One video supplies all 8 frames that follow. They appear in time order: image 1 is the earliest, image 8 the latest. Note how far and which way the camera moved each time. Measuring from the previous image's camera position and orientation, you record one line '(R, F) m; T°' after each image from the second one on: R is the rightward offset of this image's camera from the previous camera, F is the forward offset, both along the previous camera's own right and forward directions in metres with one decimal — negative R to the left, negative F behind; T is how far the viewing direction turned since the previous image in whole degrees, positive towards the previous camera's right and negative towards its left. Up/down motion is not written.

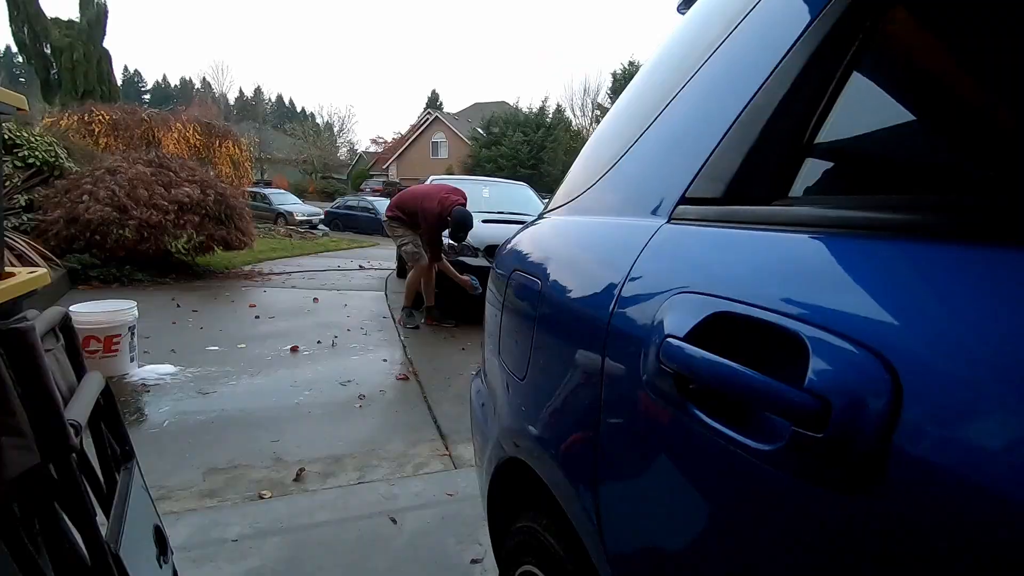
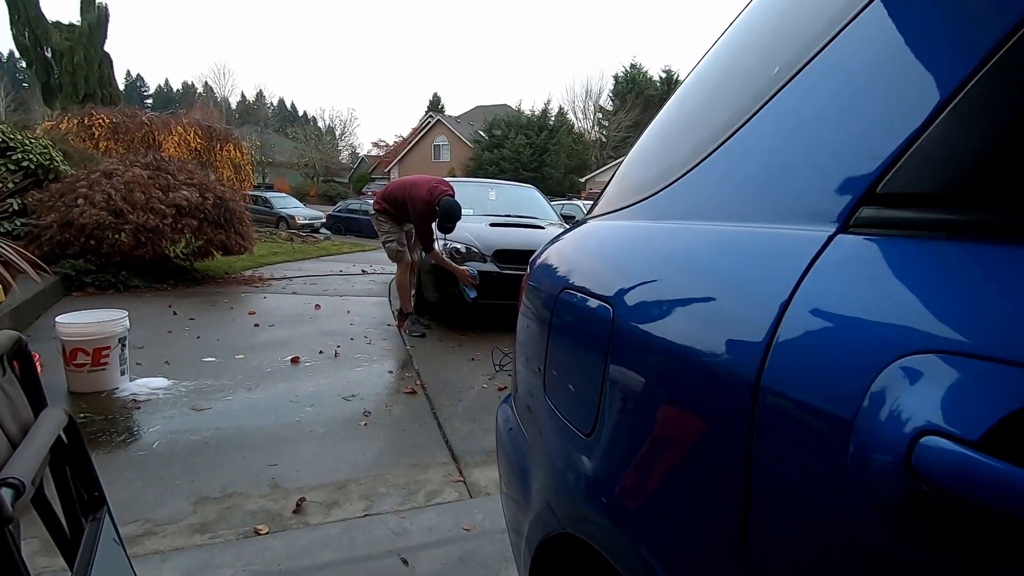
(-0.1, +0.2) m; 0°
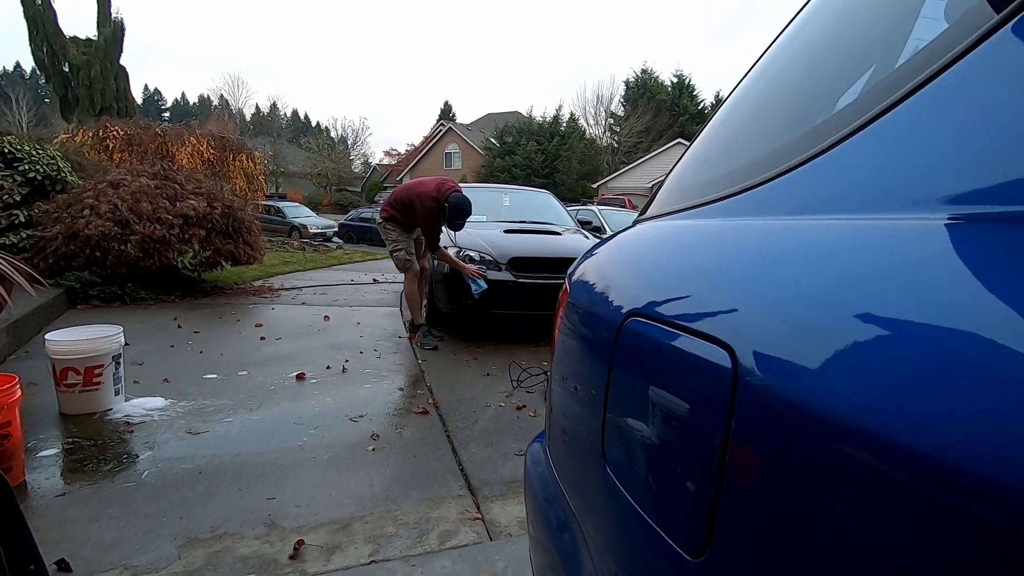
(0.0, +0.3) m; -1°
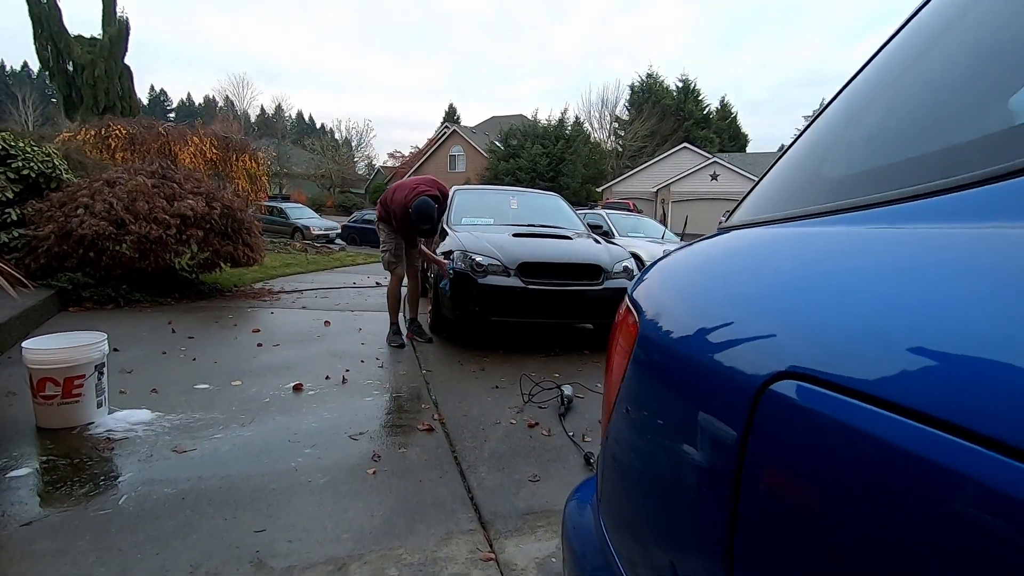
(-0.1, +0.2) m; 0°
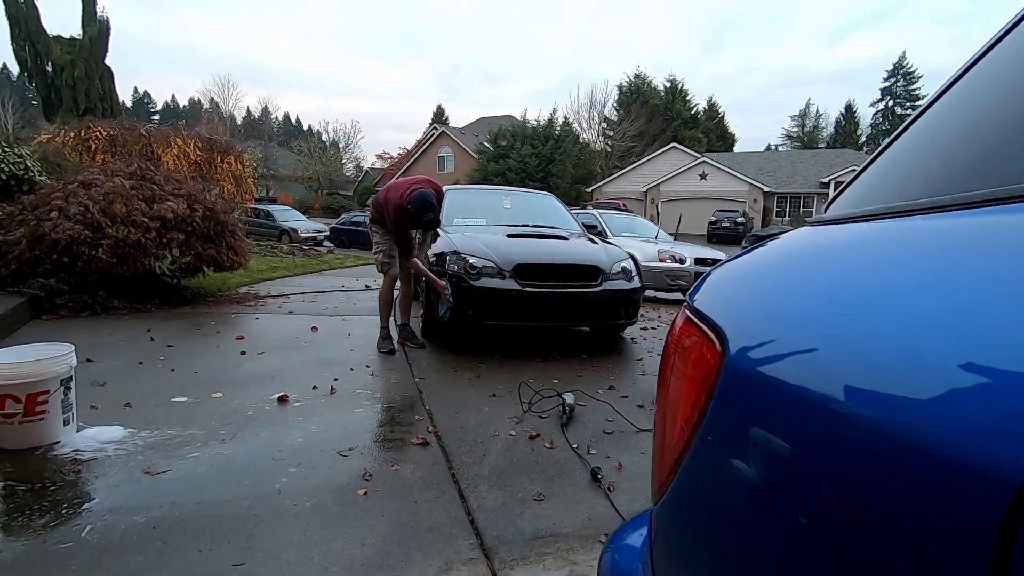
(0.0, +0.2) m; +1°
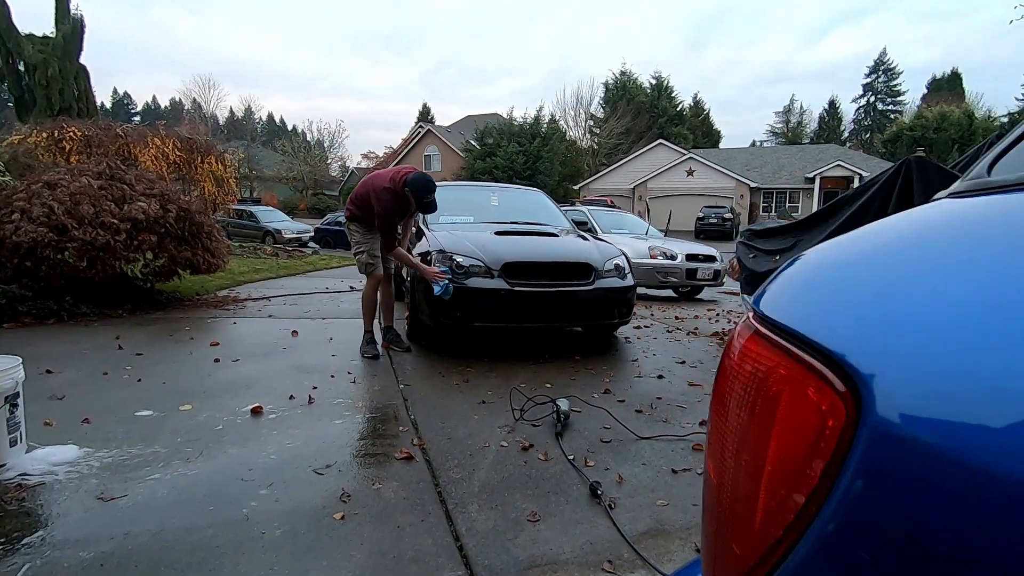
(0.0, +0.2) m; +1°
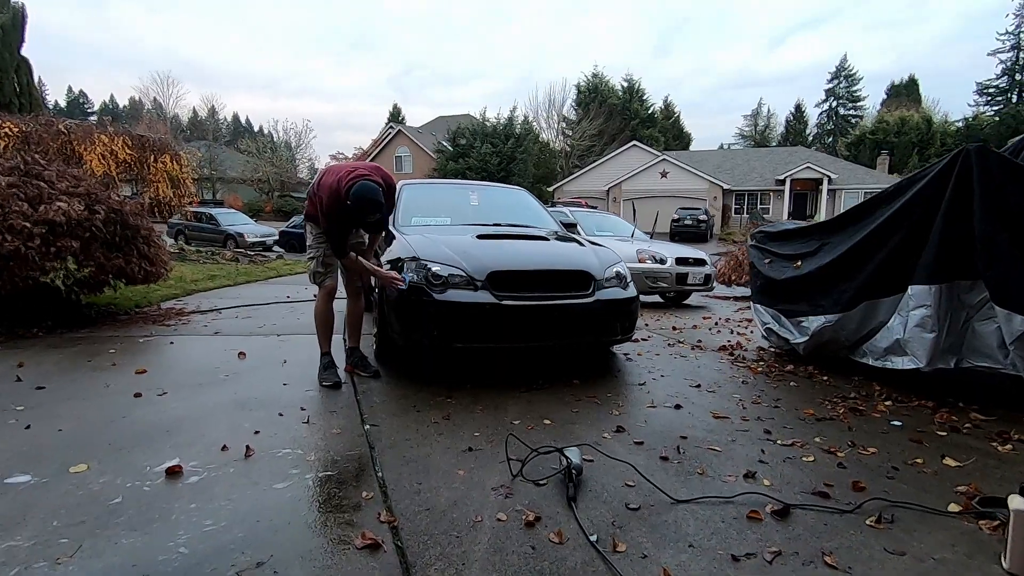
(-0.1, +0.7) m; +3°
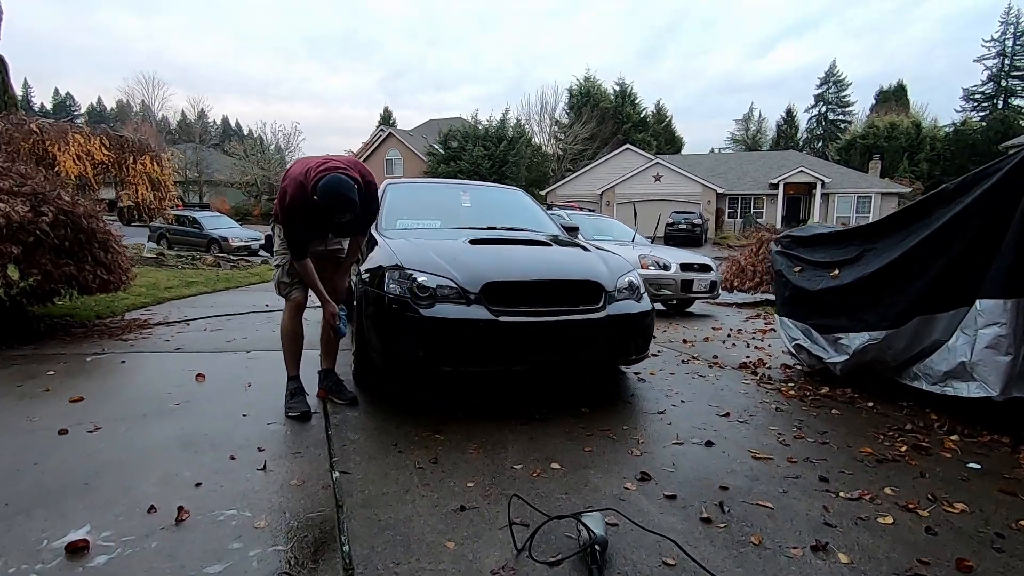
(0.0, +0.5) m; +1°
